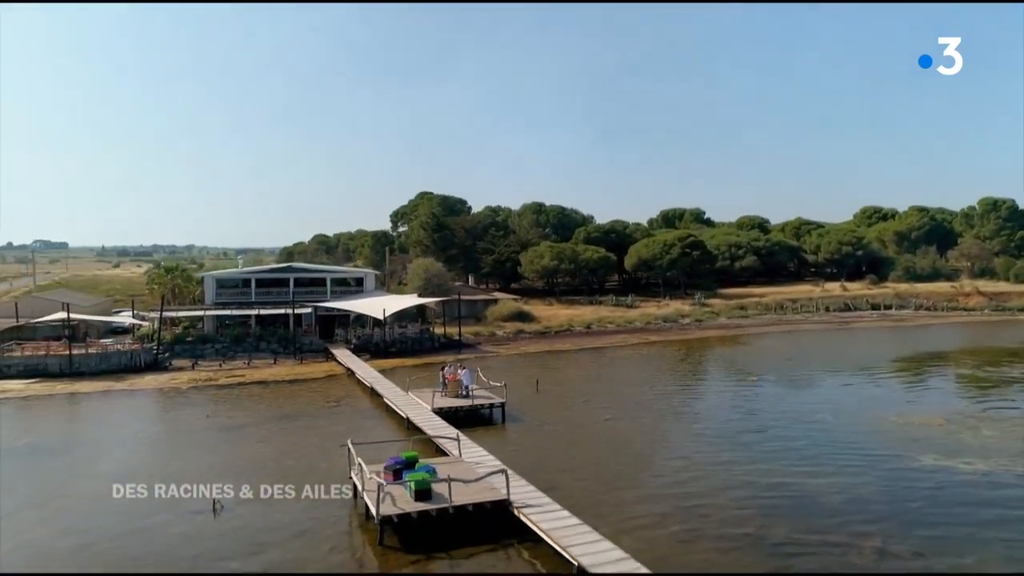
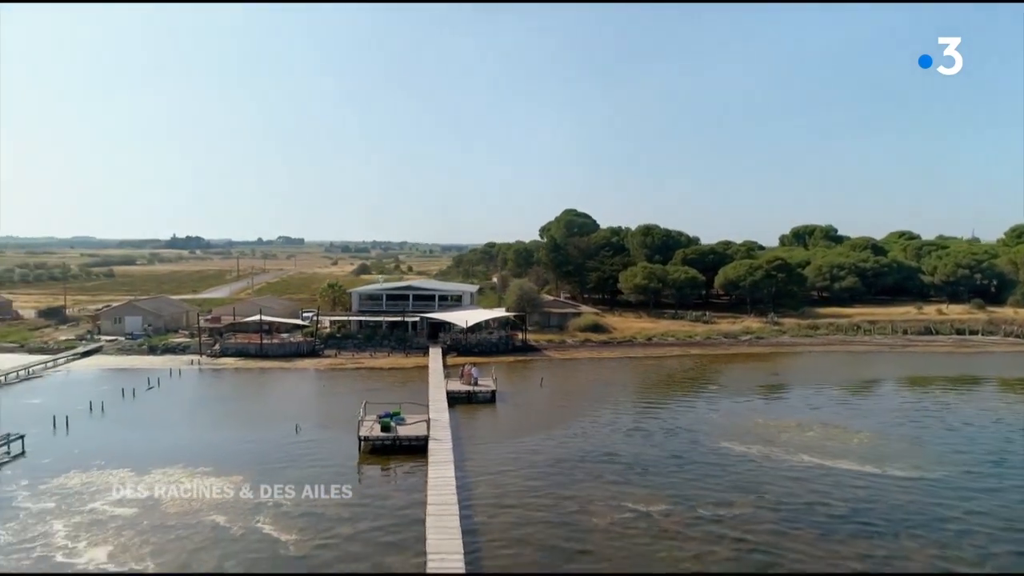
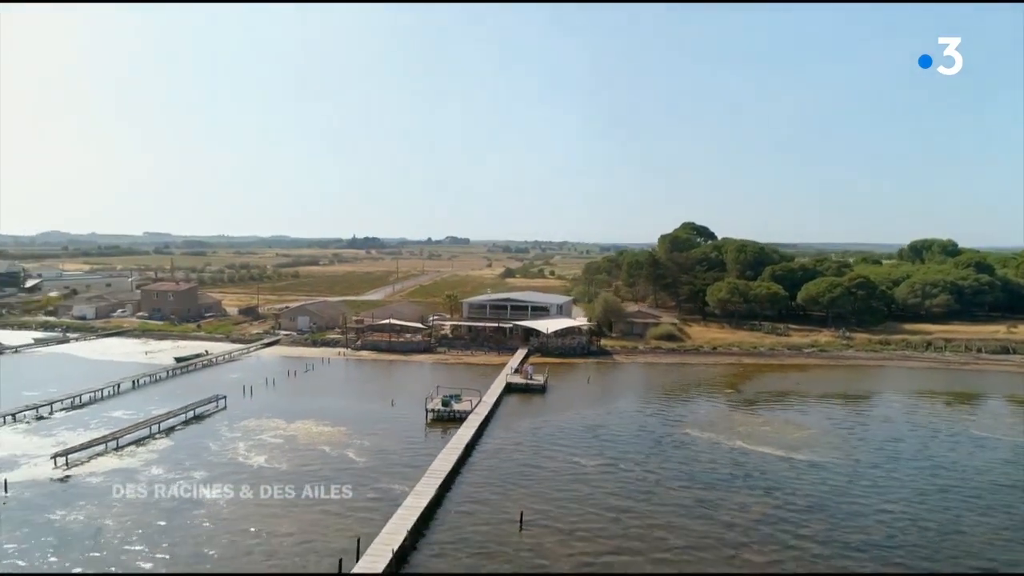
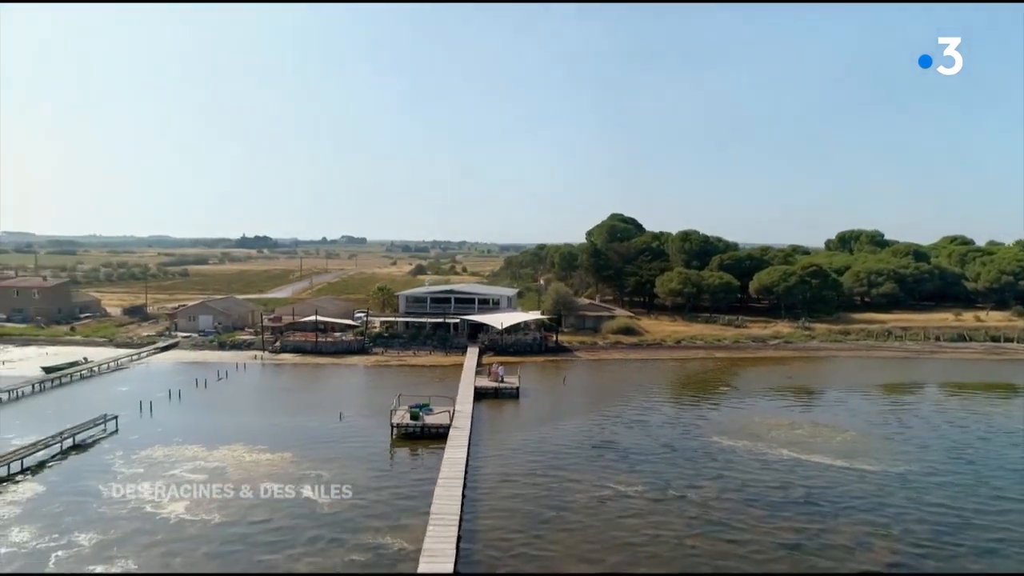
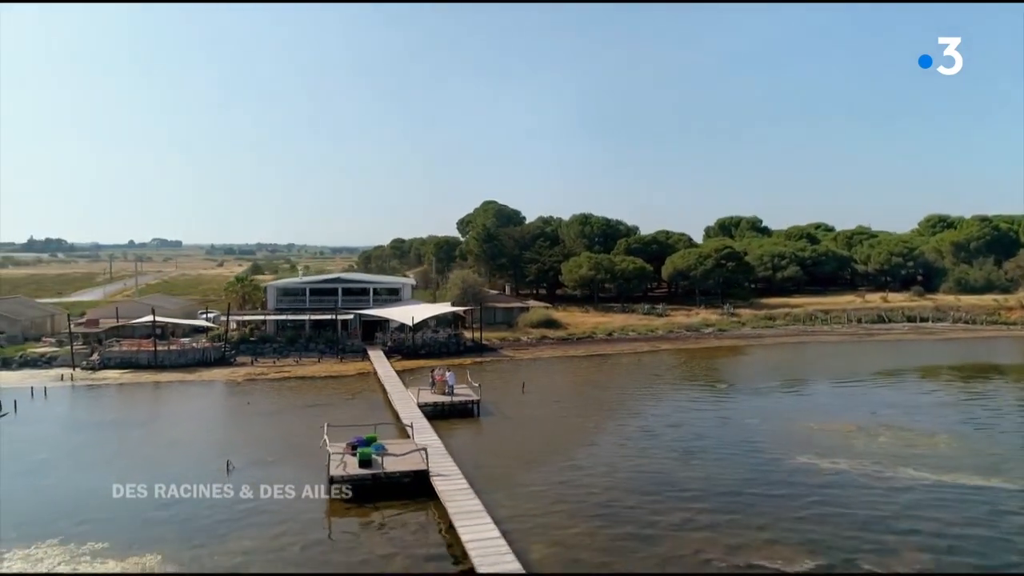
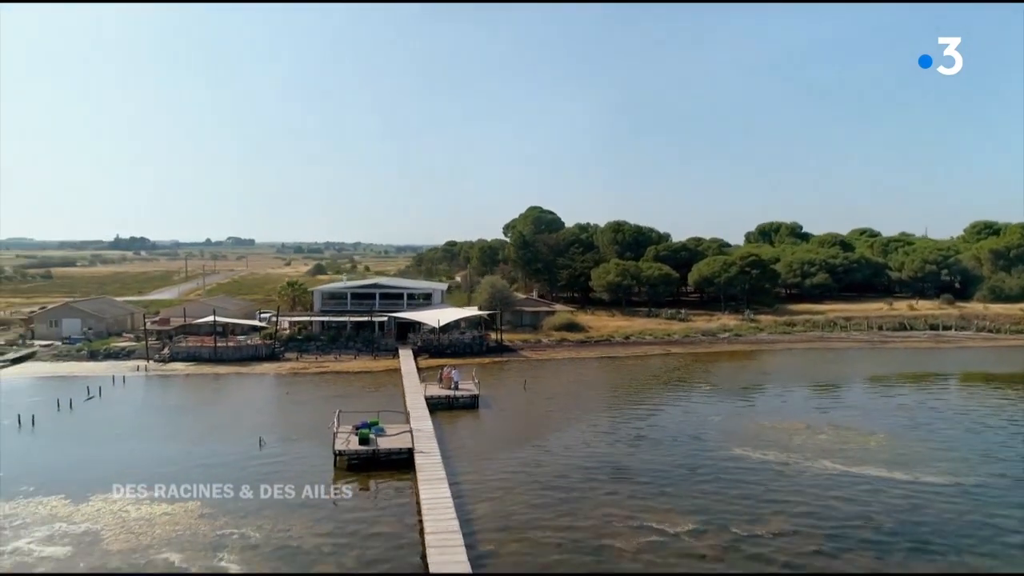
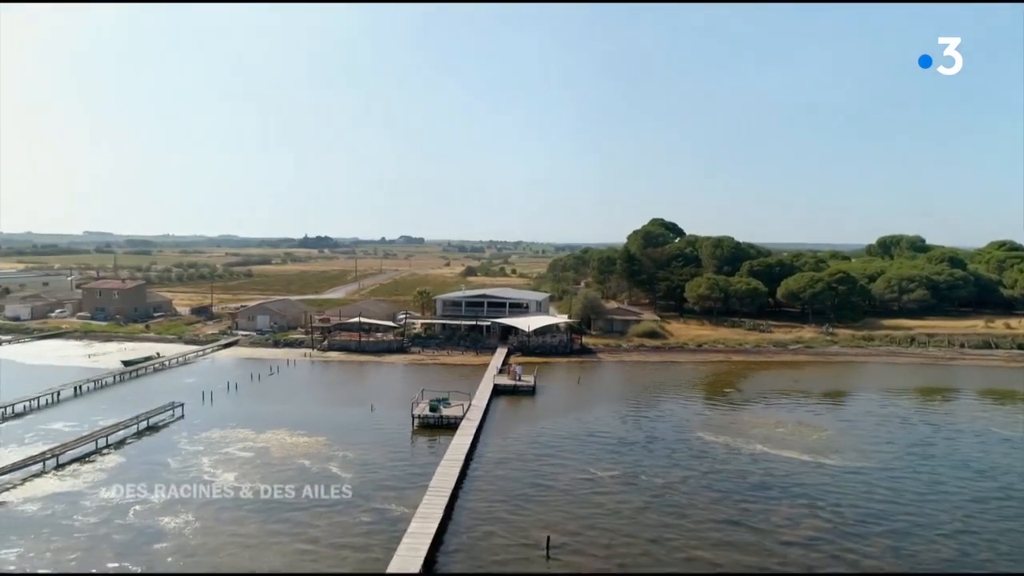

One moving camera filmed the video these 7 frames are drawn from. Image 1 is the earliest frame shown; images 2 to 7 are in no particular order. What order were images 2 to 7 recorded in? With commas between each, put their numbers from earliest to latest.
5, 6, 2, 4, 7, 3
